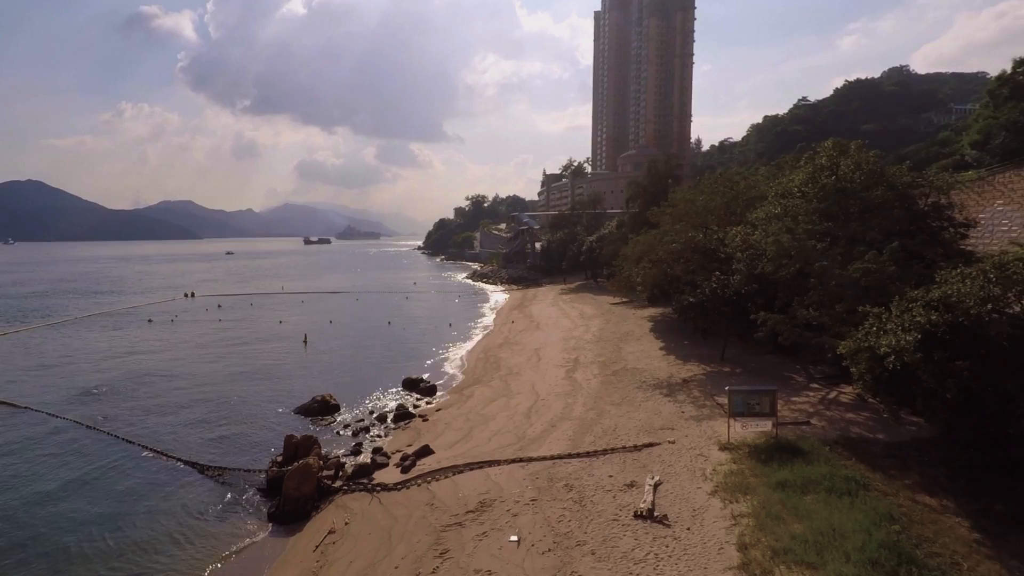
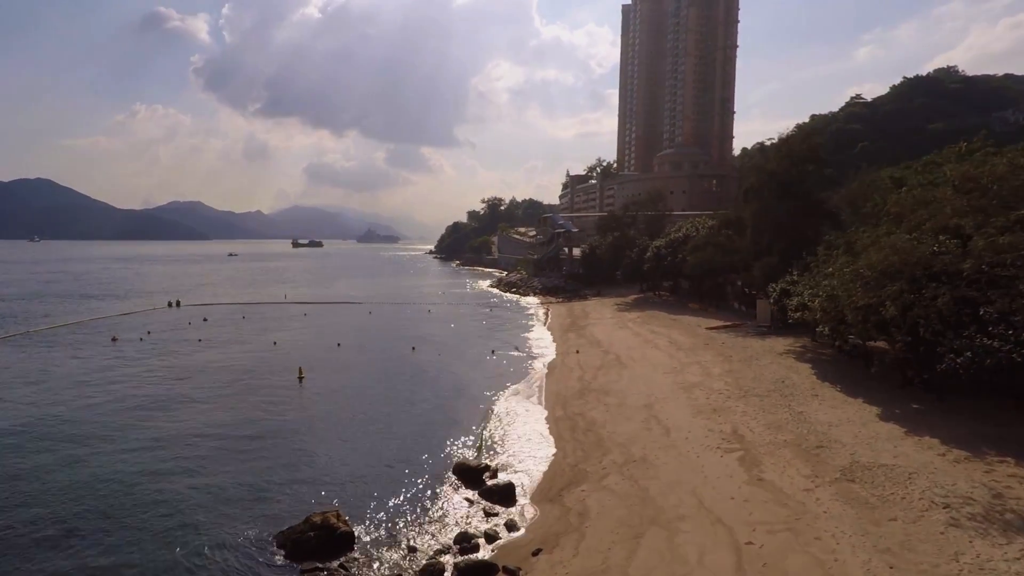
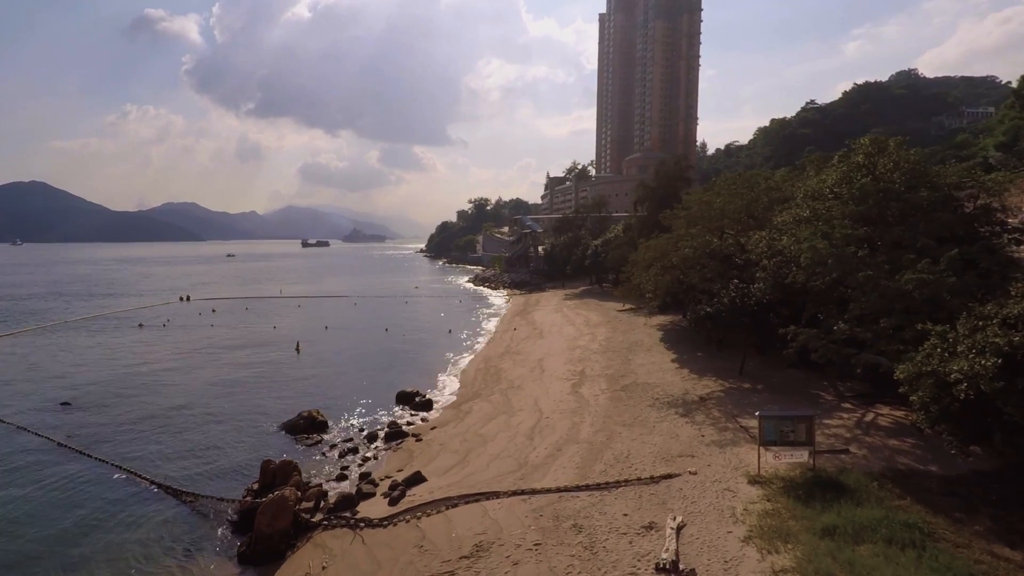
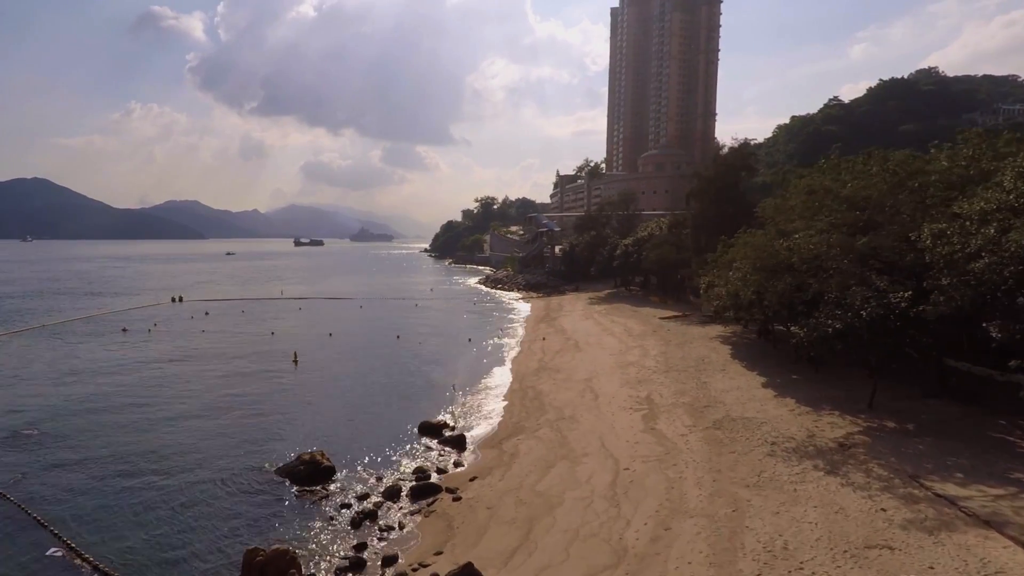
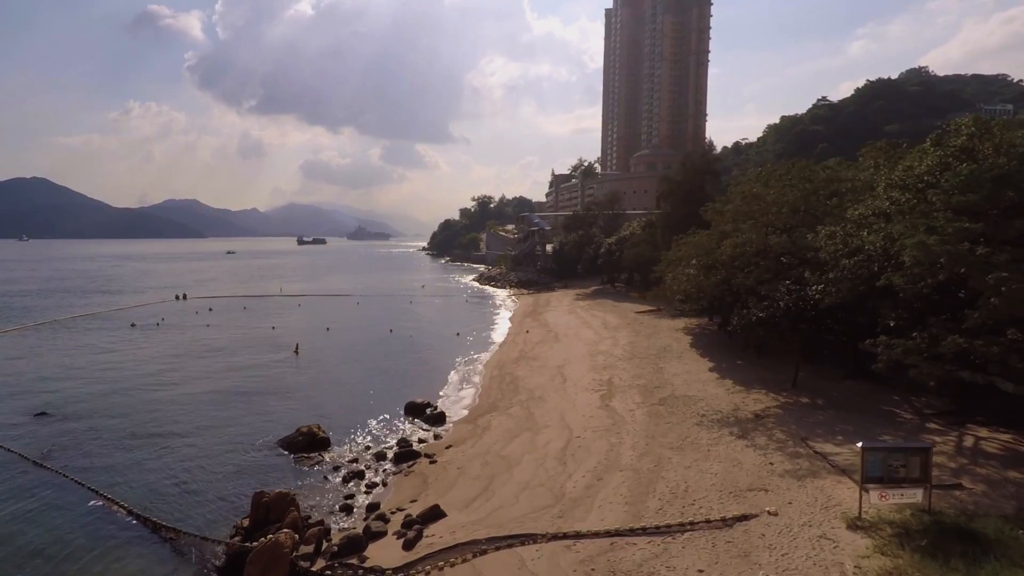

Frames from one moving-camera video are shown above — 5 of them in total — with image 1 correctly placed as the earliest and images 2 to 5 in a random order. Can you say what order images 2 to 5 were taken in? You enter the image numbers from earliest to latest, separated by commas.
3, 5, 4, 2
